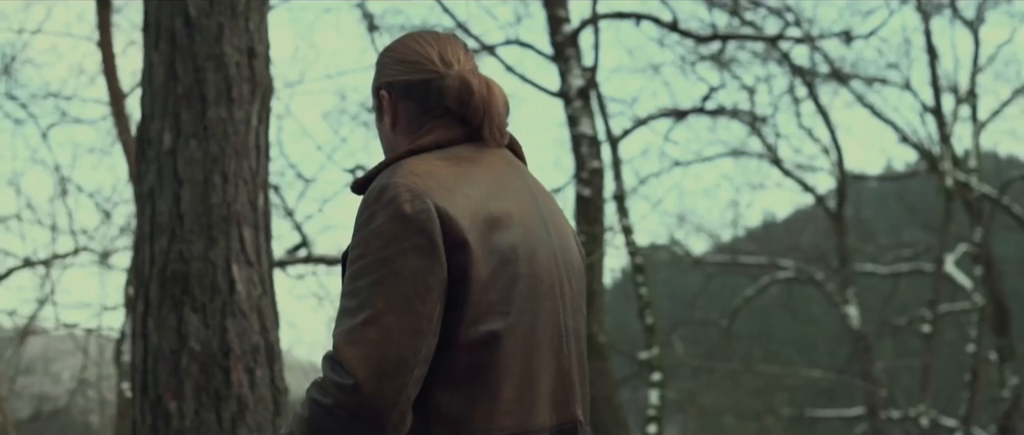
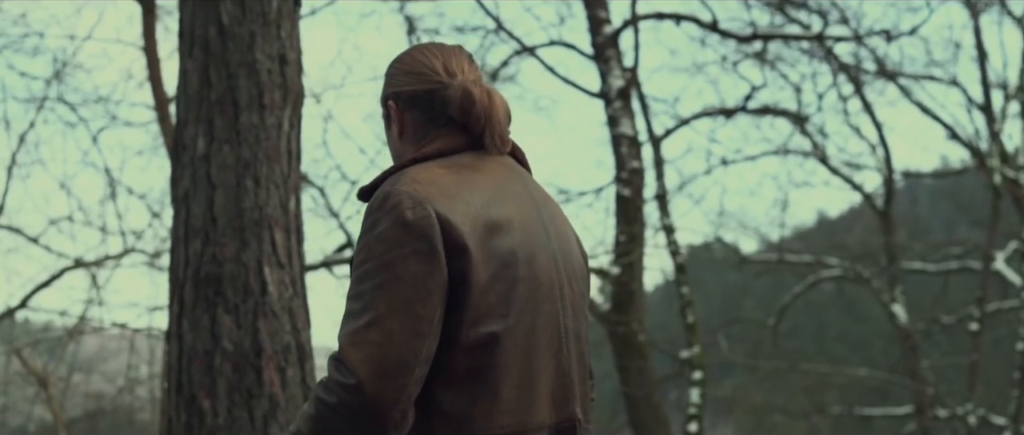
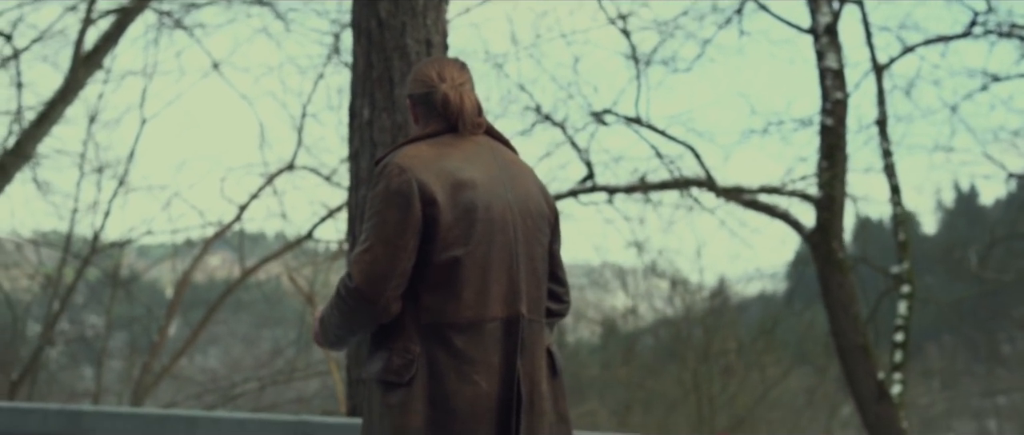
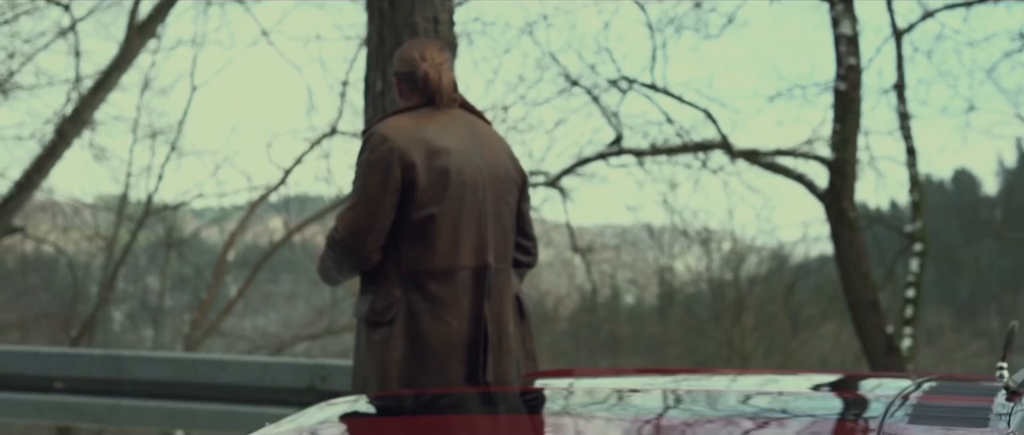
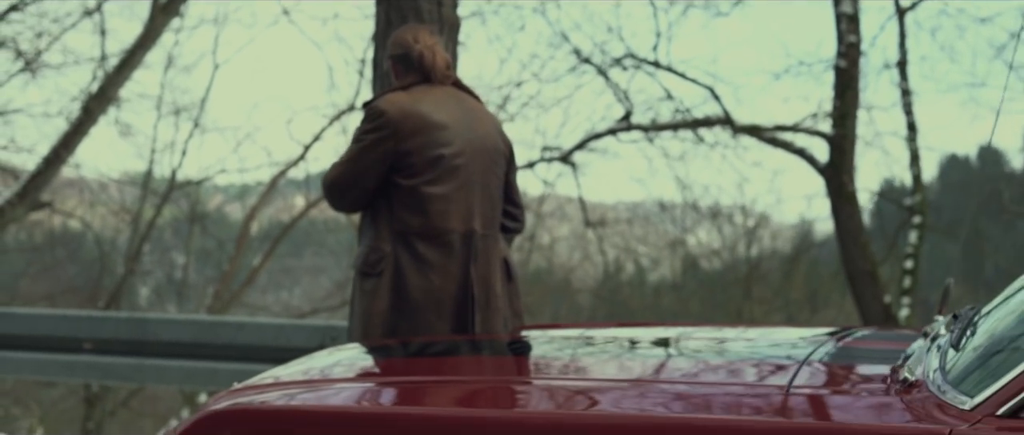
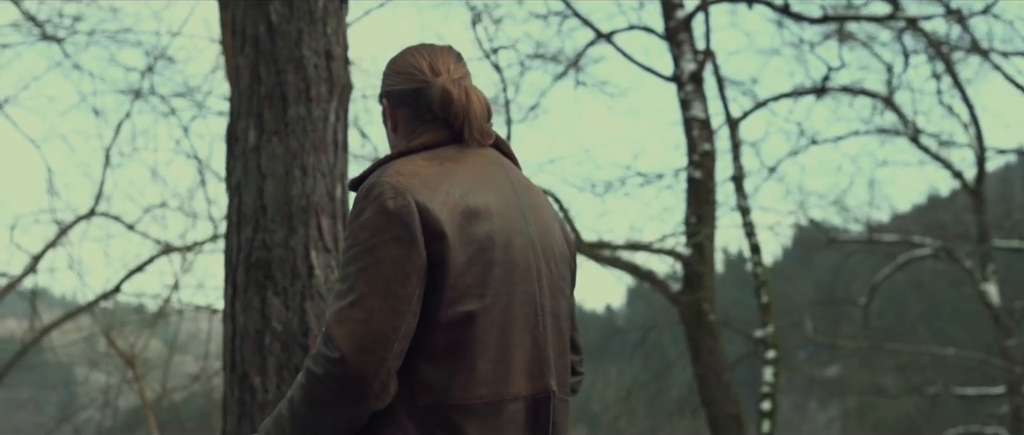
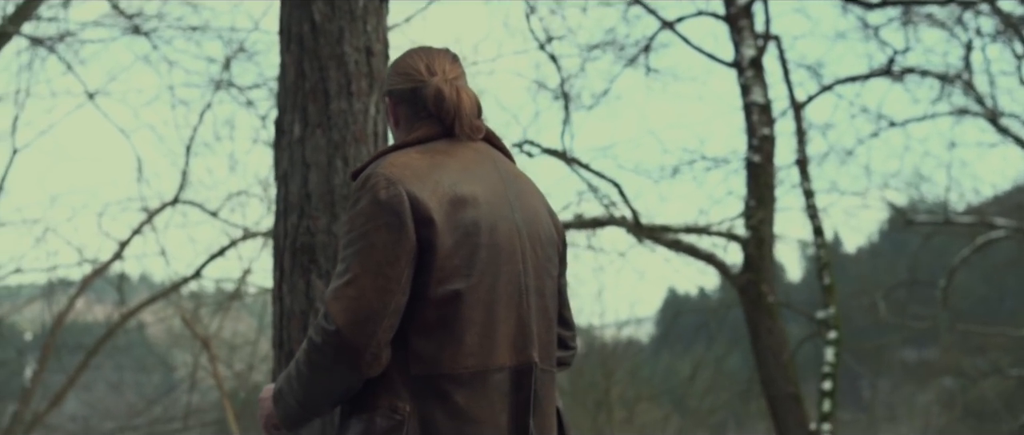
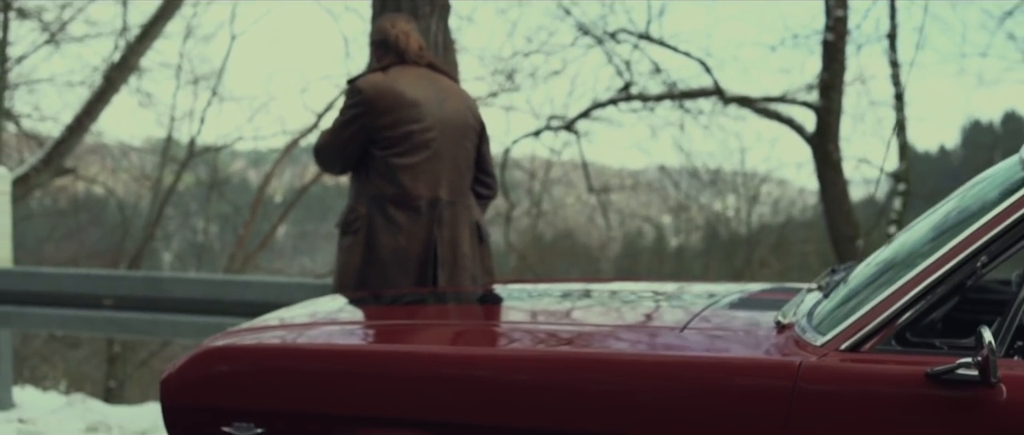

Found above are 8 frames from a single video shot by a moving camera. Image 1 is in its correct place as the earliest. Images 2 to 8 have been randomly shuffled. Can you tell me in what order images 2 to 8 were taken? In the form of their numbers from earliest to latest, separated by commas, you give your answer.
2, 6, 7, 3, 4, 5, 8
